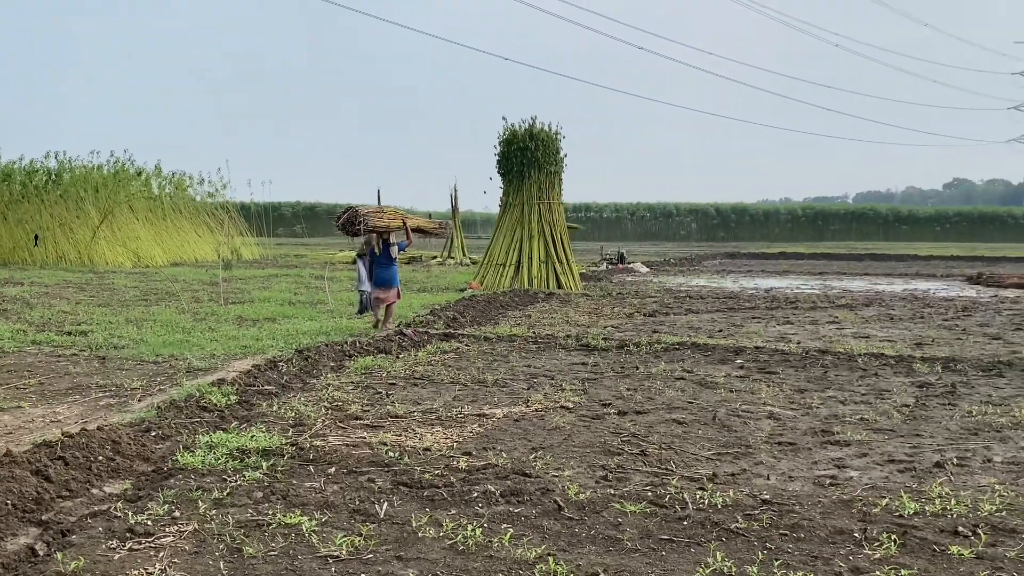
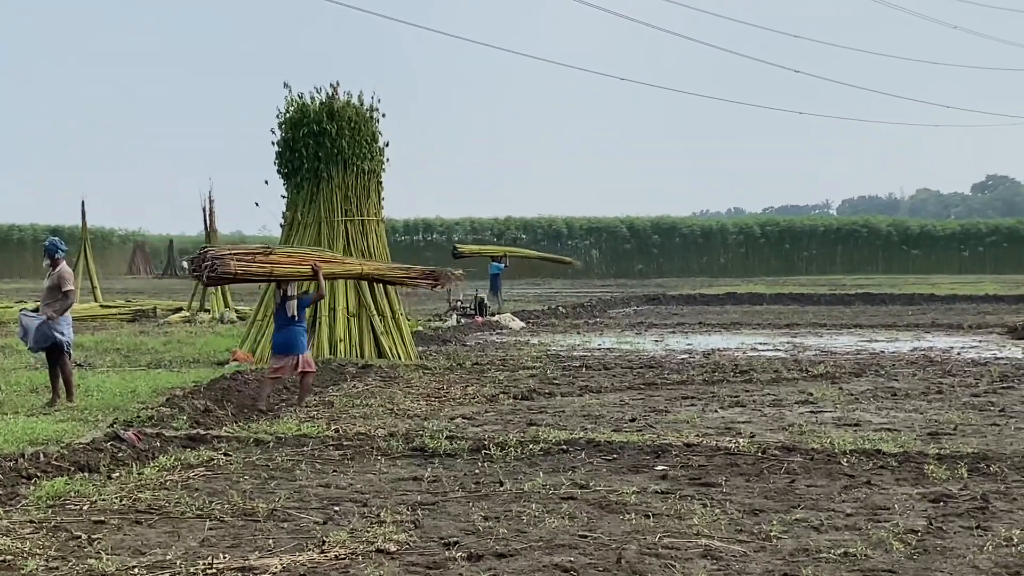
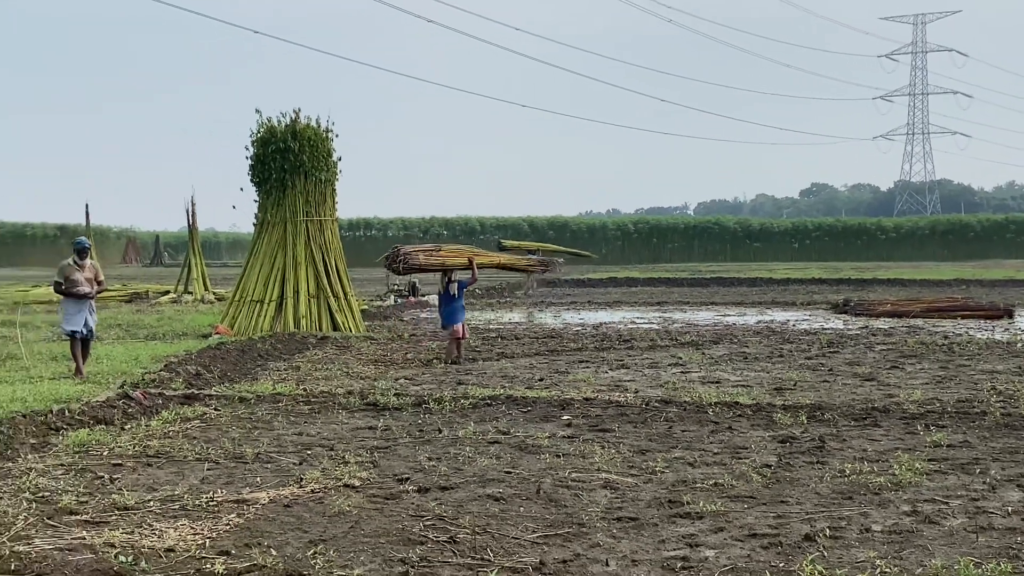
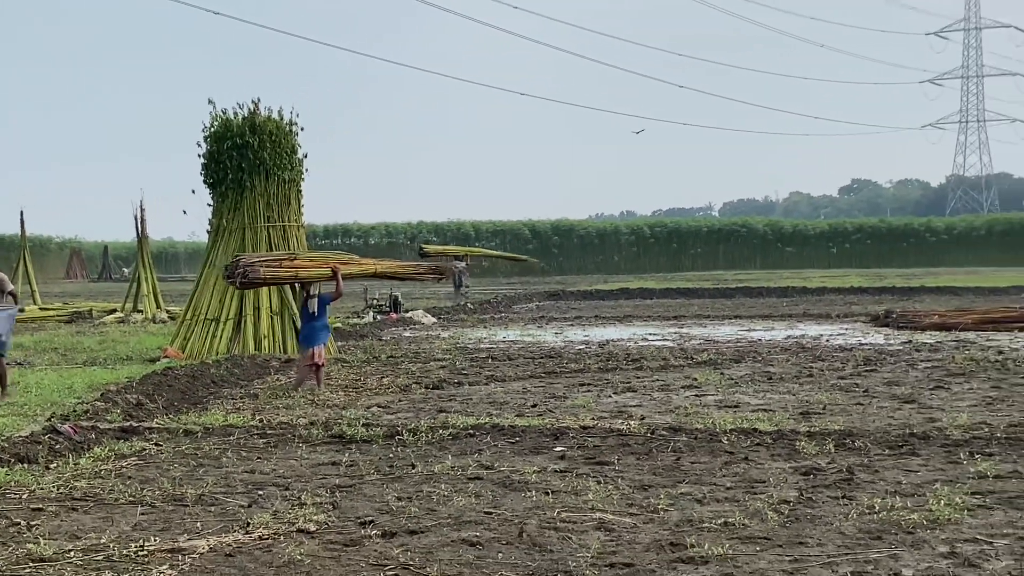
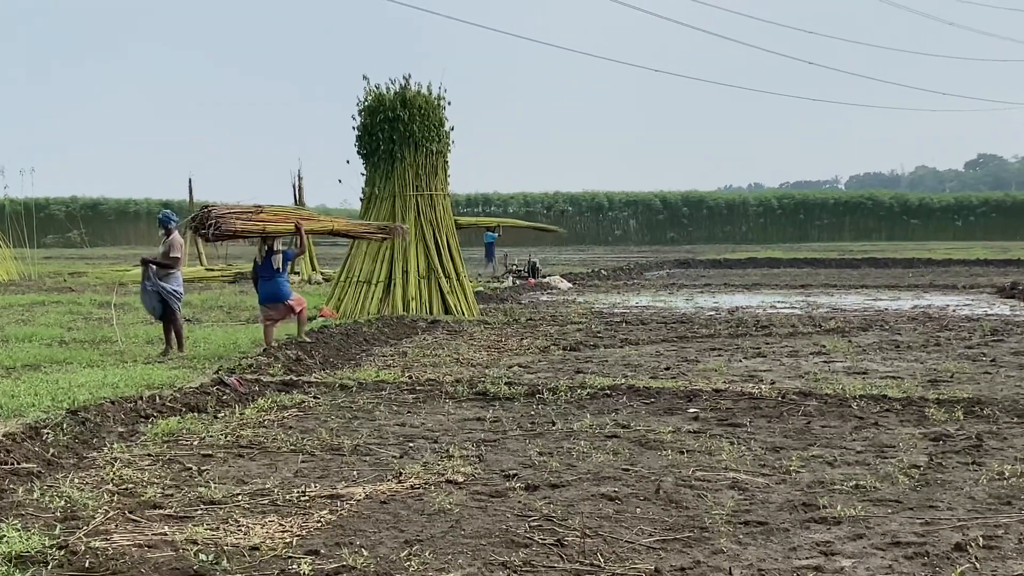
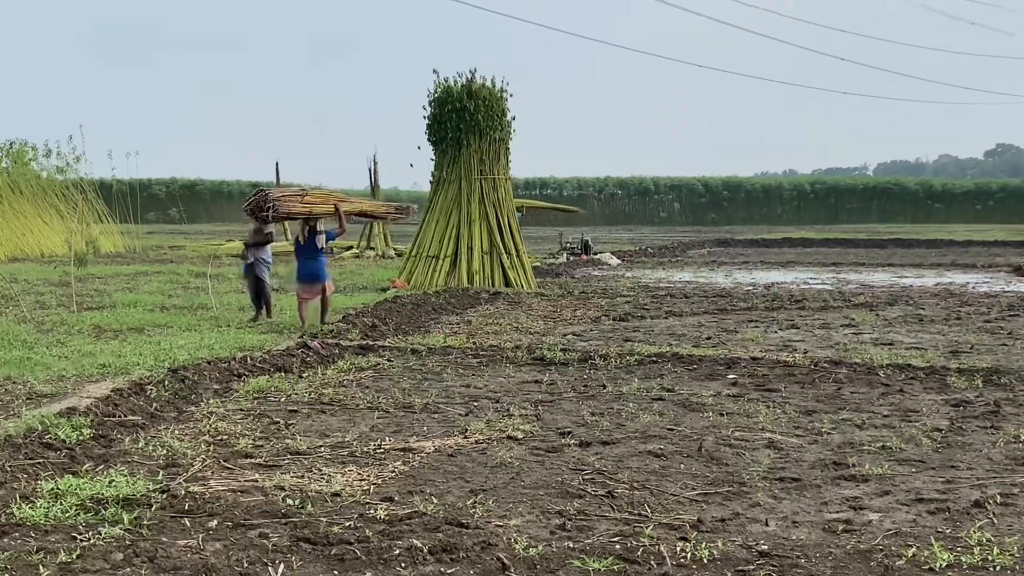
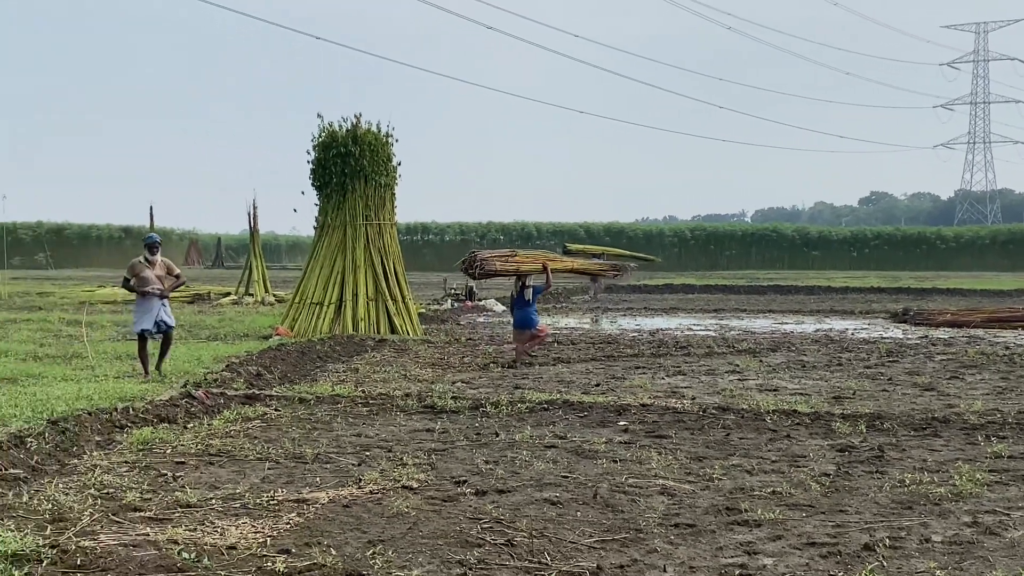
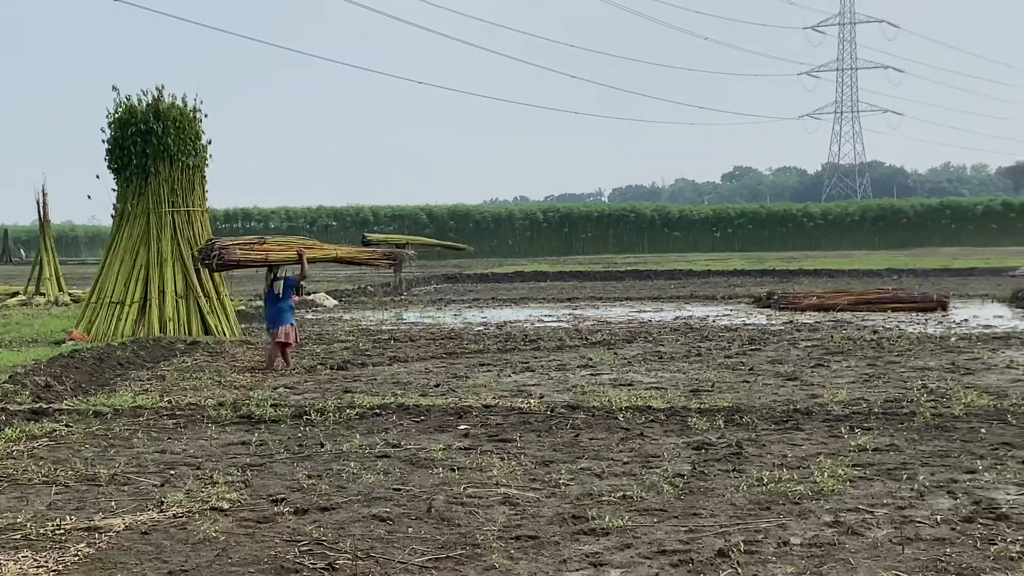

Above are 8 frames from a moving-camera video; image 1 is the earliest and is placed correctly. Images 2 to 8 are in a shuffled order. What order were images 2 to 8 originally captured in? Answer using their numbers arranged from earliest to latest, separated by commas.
6, 5, 2, 4, 8, 3, 7
